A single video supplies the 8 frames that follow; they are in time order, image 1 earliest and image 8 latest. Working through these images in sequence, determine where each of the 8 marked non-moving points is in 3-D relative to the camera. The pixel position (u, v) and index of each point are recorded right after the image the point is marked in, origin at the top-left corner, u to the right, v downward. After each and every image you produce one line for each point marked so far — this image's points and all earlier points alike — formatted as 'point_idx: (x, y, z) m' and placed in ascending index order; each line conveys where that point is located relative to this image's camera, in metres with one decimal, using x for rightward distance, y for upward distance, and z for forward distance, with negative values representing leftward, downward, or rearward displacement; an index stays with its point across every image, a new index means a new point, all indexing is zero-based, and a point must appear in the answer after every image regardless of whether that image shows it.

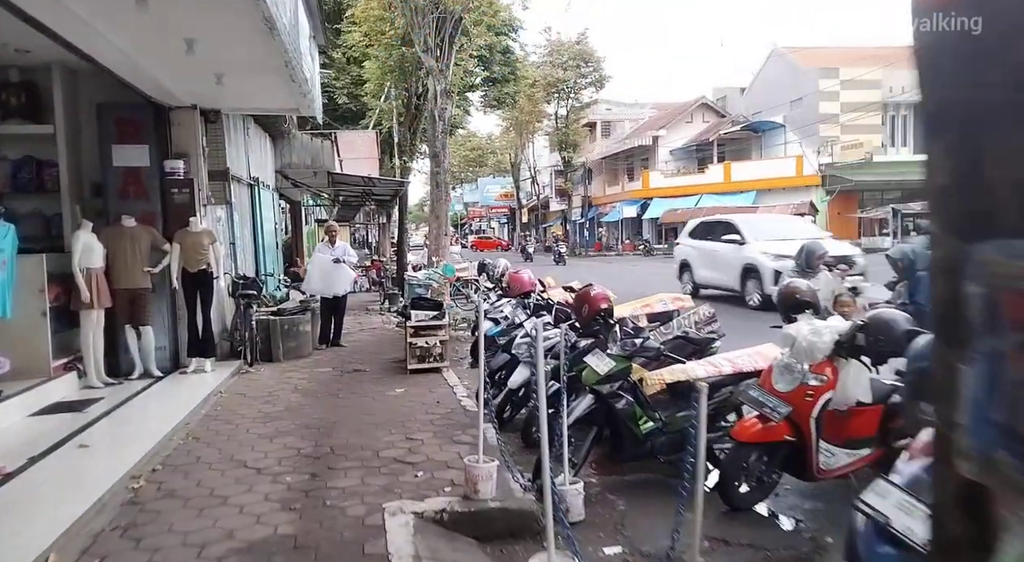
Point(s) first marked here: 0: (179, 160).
0: (-3.6, +1.3, +7.6) m
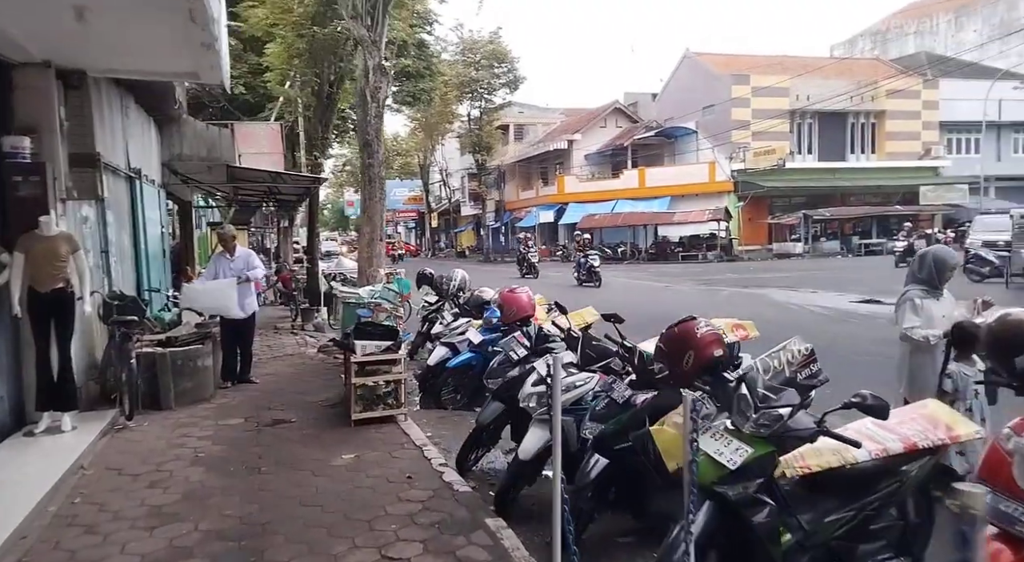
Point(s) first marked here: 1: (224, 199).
0: (-3.8, +1.1, +5.5) m
1: (-6.7, +1.9, +16.4) m
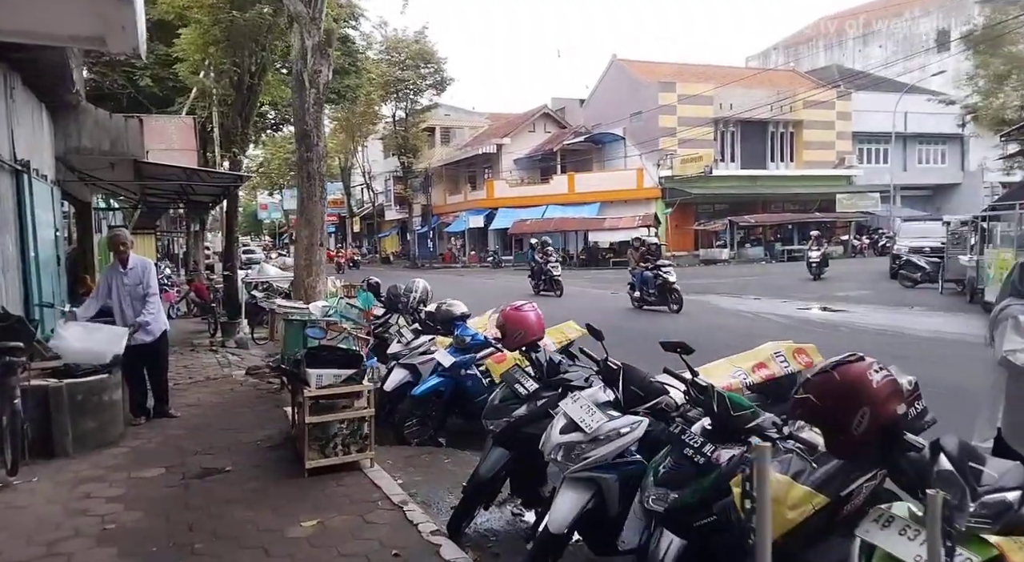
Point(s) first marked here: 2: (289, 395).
0: (-3.9, +1.0, +4.2) m
1: (-8.0, +1.7, +14.7) m
2: (-2.2, -1.1, +6.8) m
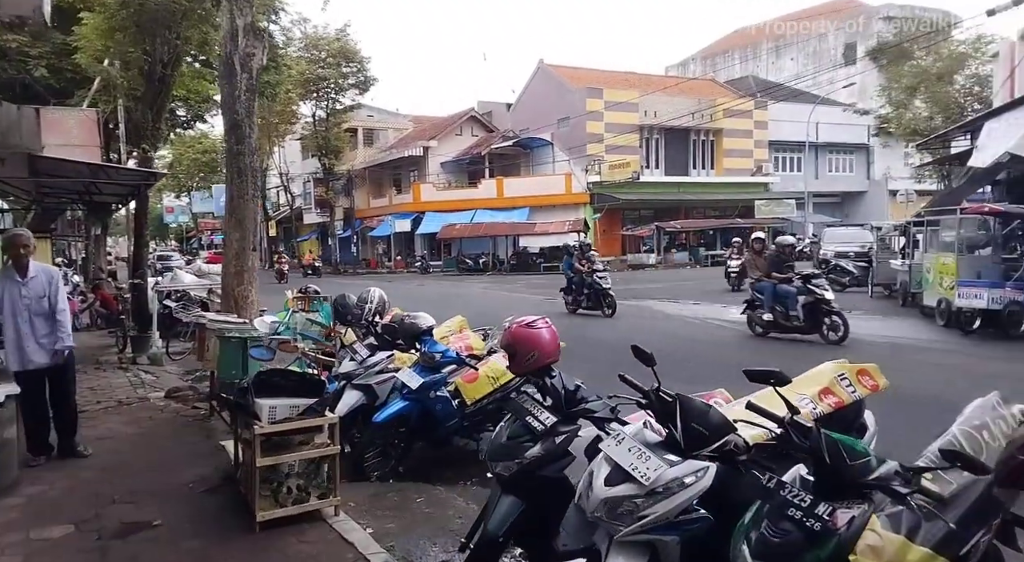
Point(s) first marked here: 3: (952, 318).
0: (-3.9, +0.9, +3.2) m
1: (-9.2, +1.5, +13.1) m
2: (-2.5, -1.2, +5.9) m
3: (+7.5, -0.6, +11.9) m
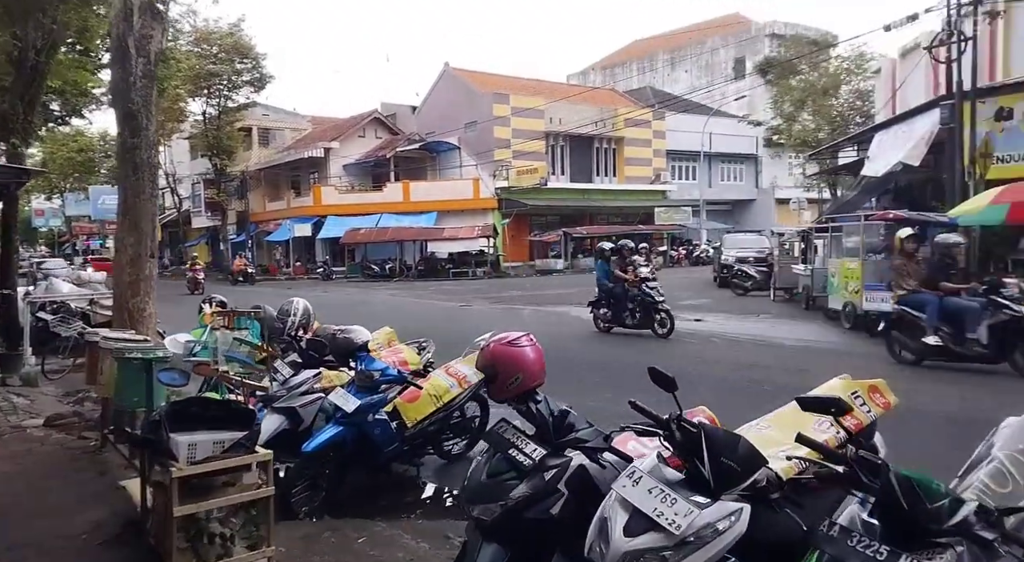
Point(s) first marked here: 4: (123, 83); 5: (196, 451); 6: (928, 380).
0: (-4.0, +0.9, +2.2) m
1: (-10.6, +1.4, +11.4) m
2: (-2.9, -1.3, +5.1) m
3: (+6.1, -0.7, +12.4) m
4: (-3.5, +1.8, +6.3) m
5: (-1.4, -0.8, +3.1) m
6: (+4.9, -1.1, +8.3) m
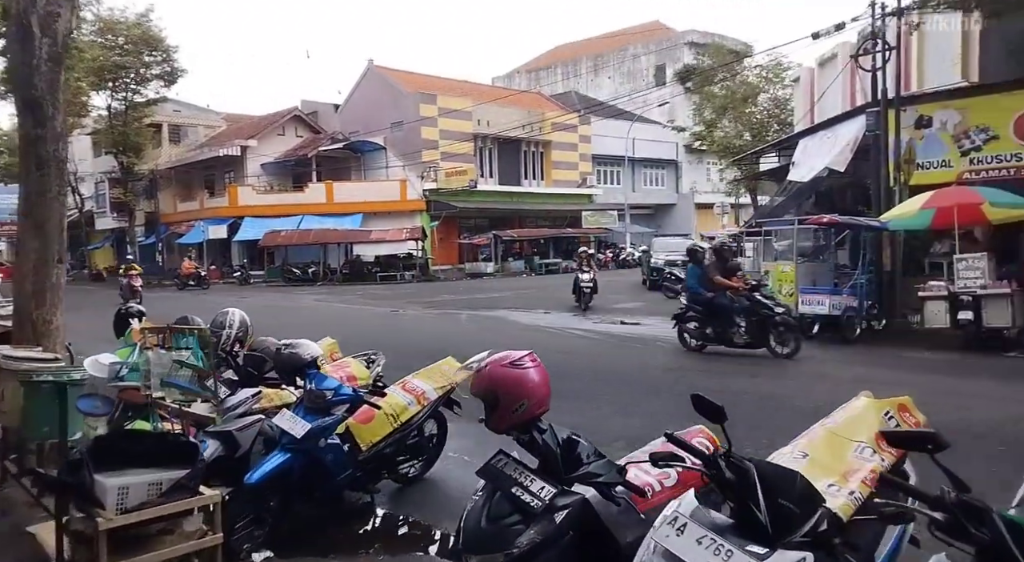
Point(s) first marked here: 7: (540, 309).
0: (-3.9, +0.8, +1.4) m
1: (-11.4, +1.2, +9.8) m
2: (-3.1, -1.3, +4.4) m
3: (+5.0, -0.7, +12.7) m
4: (-3.9, +1.7, +5.6) m
5: (-1.4, -0.8, +2.6) m
6: (+4.3, -1.1, +8.5) m
7: (+0.7, -0.7, +18.9) m
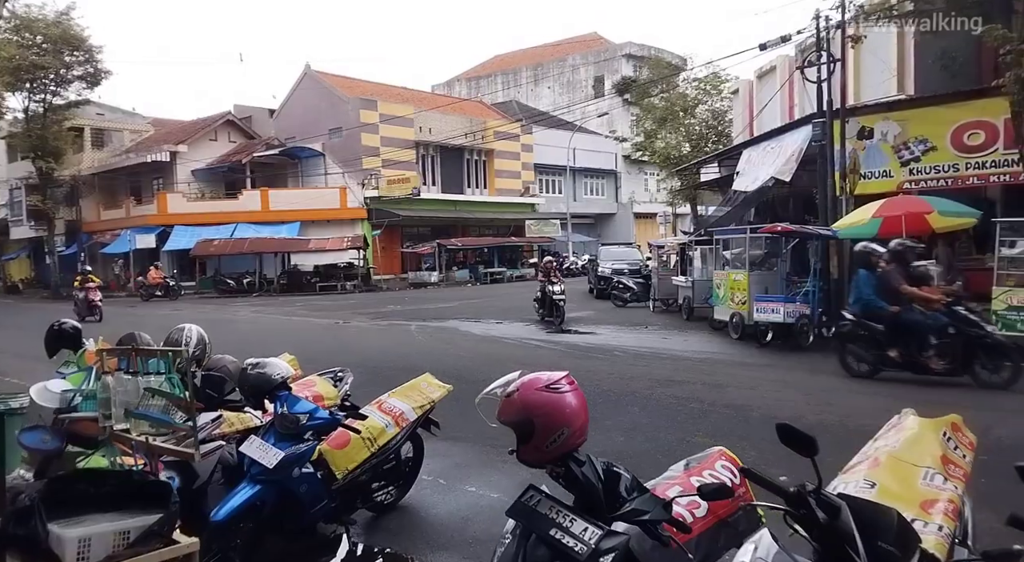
0: (-3.7, +0.8, +0.9) m
1: (-11.9, +1.0, +8.6) m
2: (-3.2, -1.4, +3.9) m
3: (+4.2, -0.9, +12.8) m
4: (-4.0, +1.6, +5.0) m
5: (-1.3, -0.9, +2.2) m
6: (+3.9, -1.2, +8.6) m
7: (-0.6, -1.0, +18.6) m
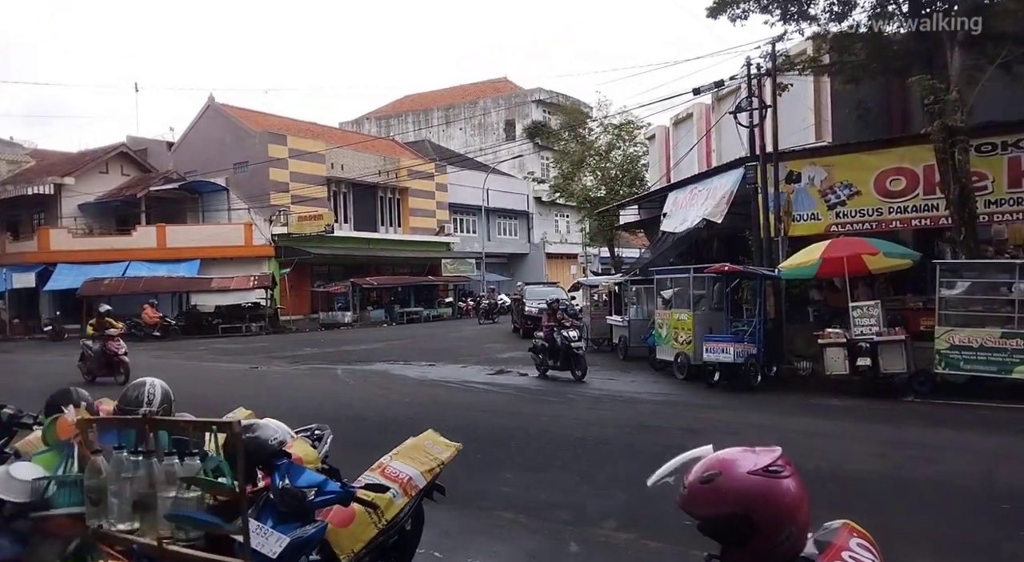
0: (-3.1, +0.7, 0.0) m
1: (-12.3, +0.6, +6.5) m
2: (-2.9, -1.6, +2.9) m
3: (+3.2, -1.6, +12.7) m
4: (-4.0, +1.3, +4.0) m
5: (-0.9, -1.0, +1.5) m
6: (+3.4, -1.7, +8.5) m
7: (-2.4, -2.0, +17.9) m
